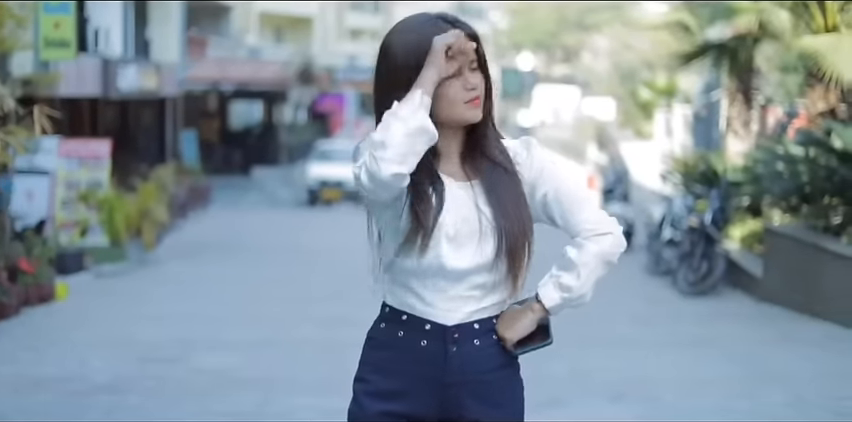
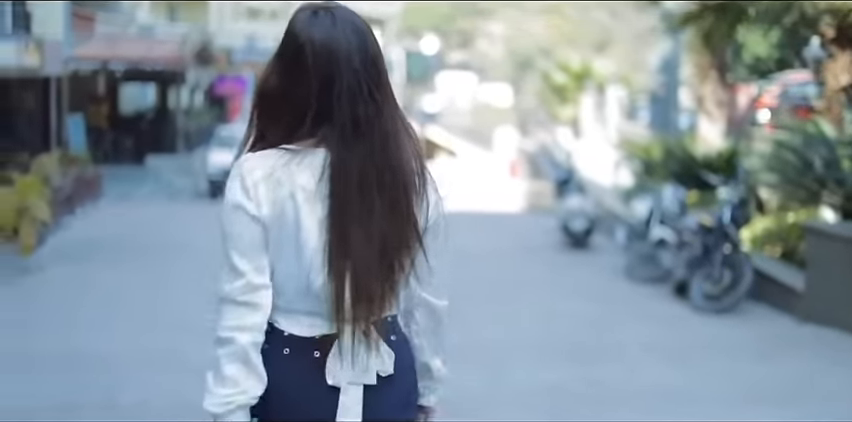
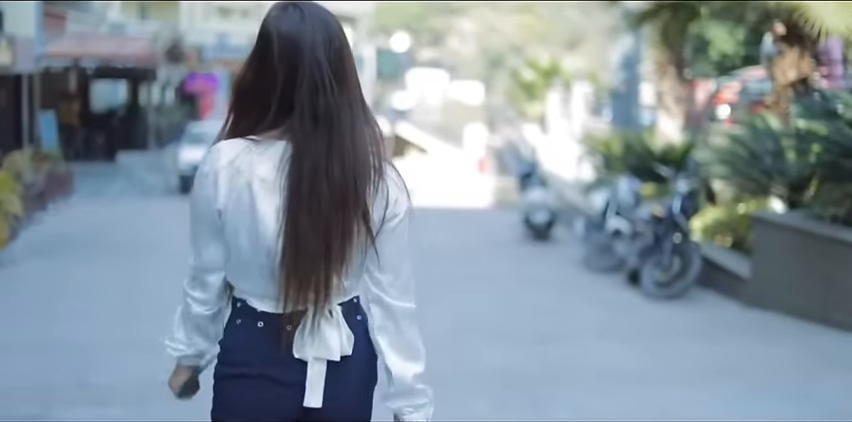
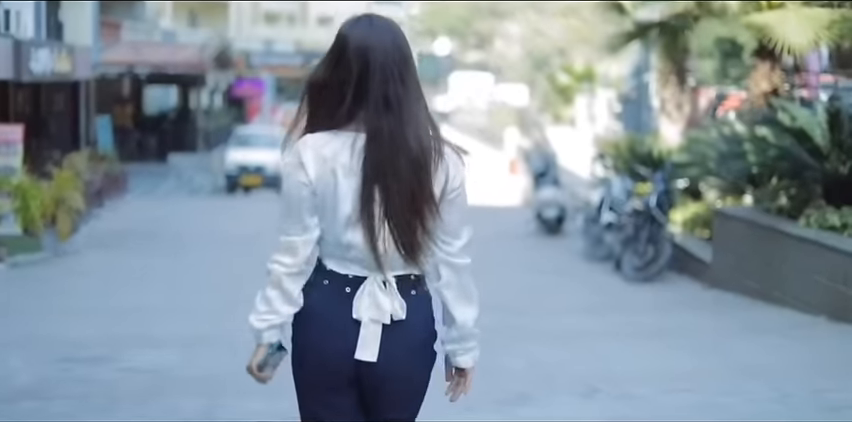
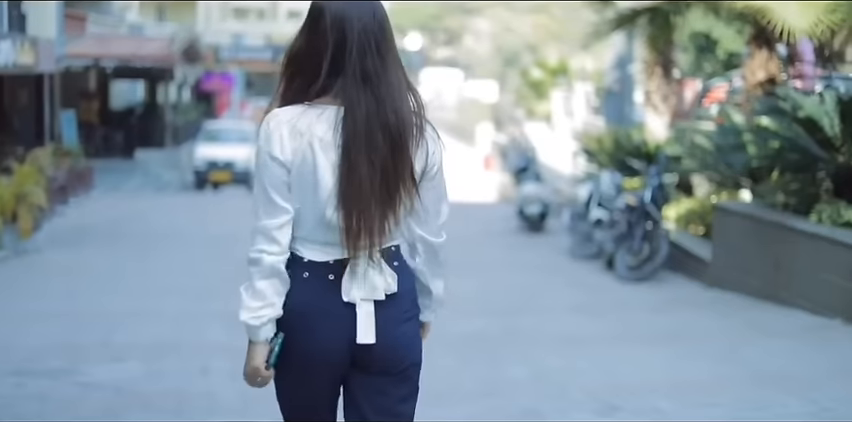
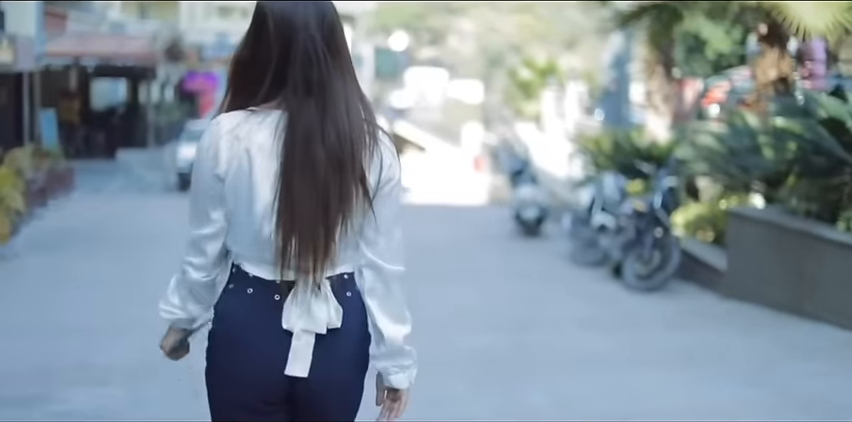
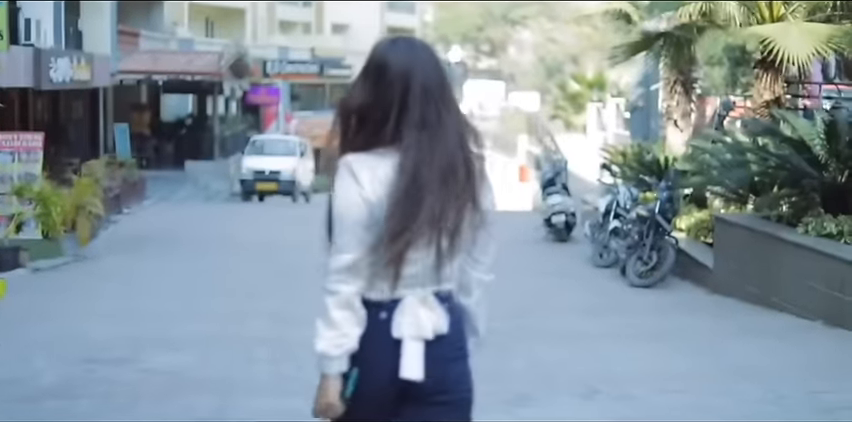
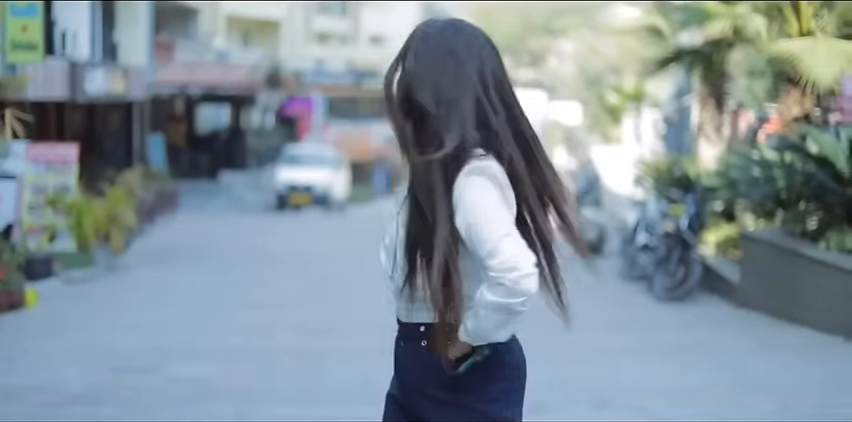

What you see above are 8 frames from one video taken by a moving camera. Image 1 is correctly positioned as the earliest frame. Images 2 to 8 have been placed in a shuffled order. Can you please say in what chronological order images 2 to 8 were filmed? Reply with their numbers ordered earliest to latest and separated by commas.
8, 7, 4, 5, 6, 3, 2
